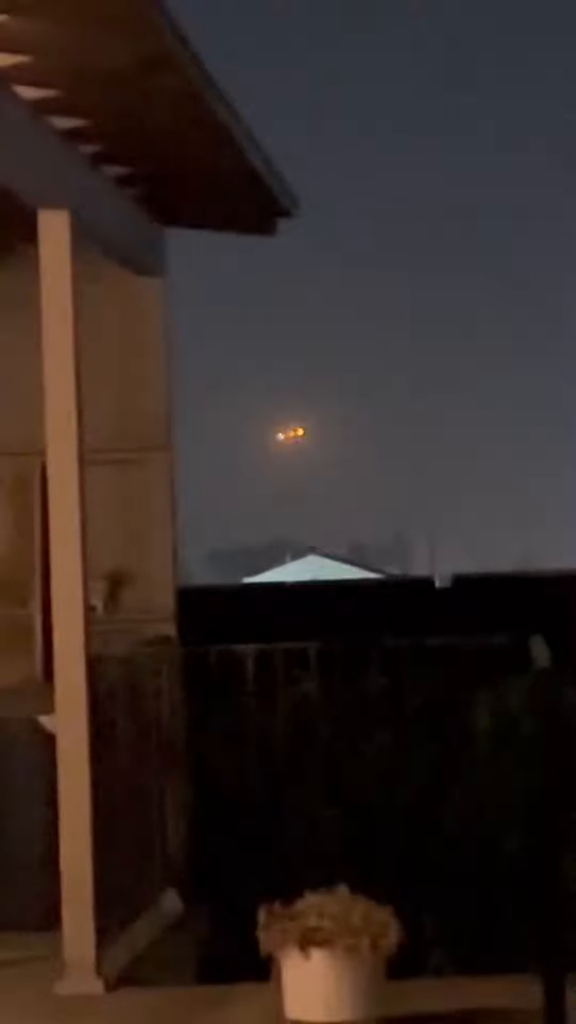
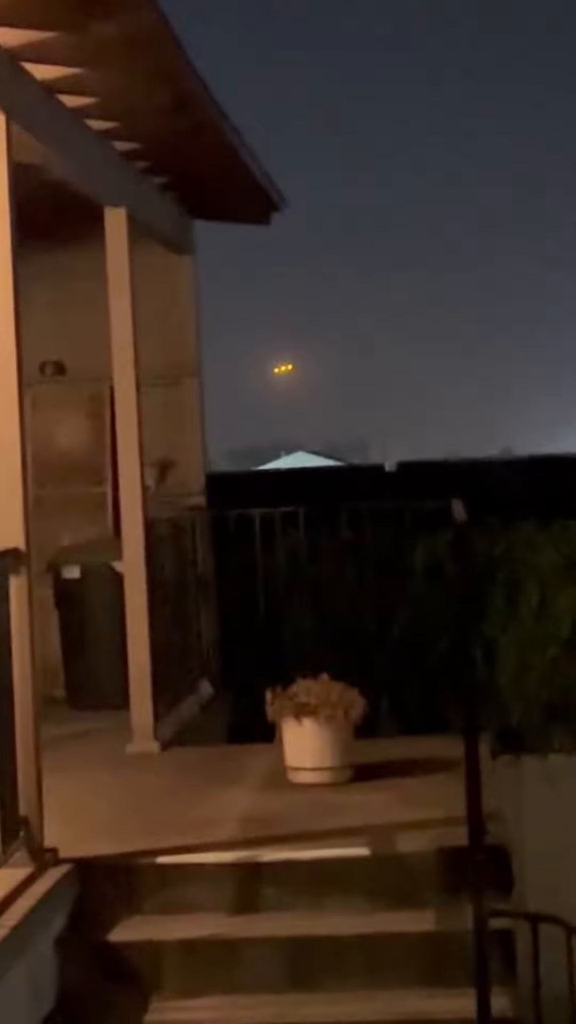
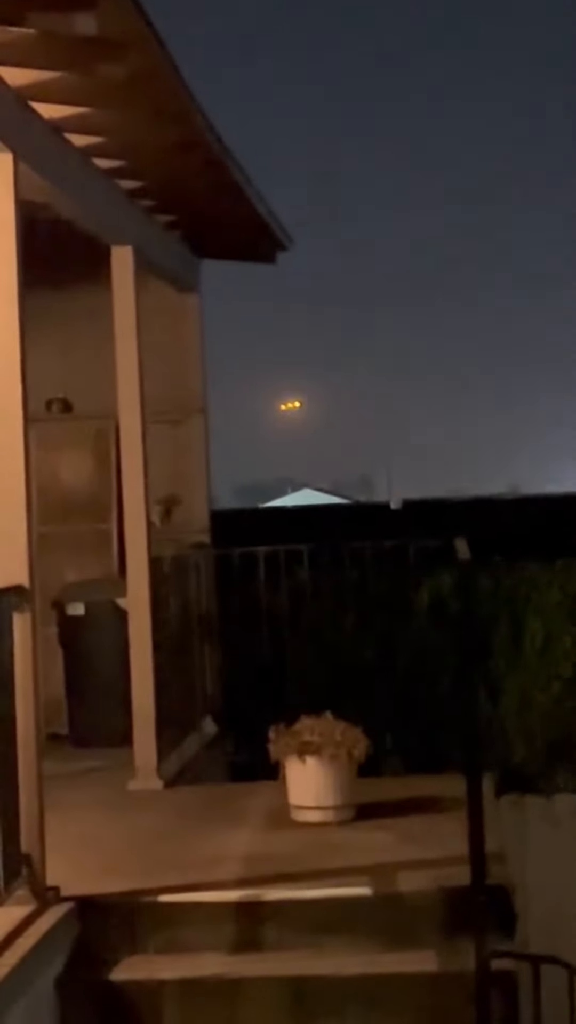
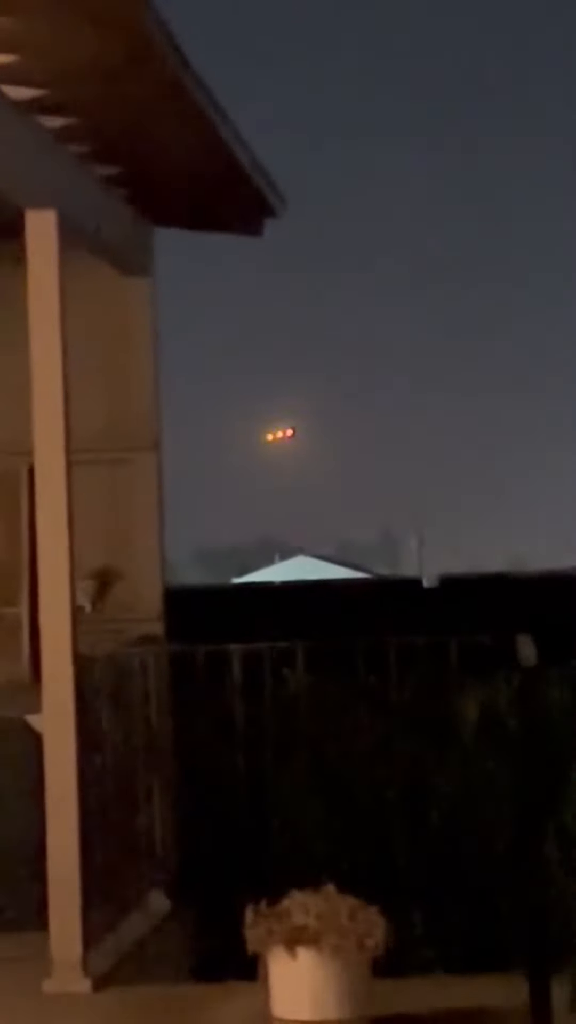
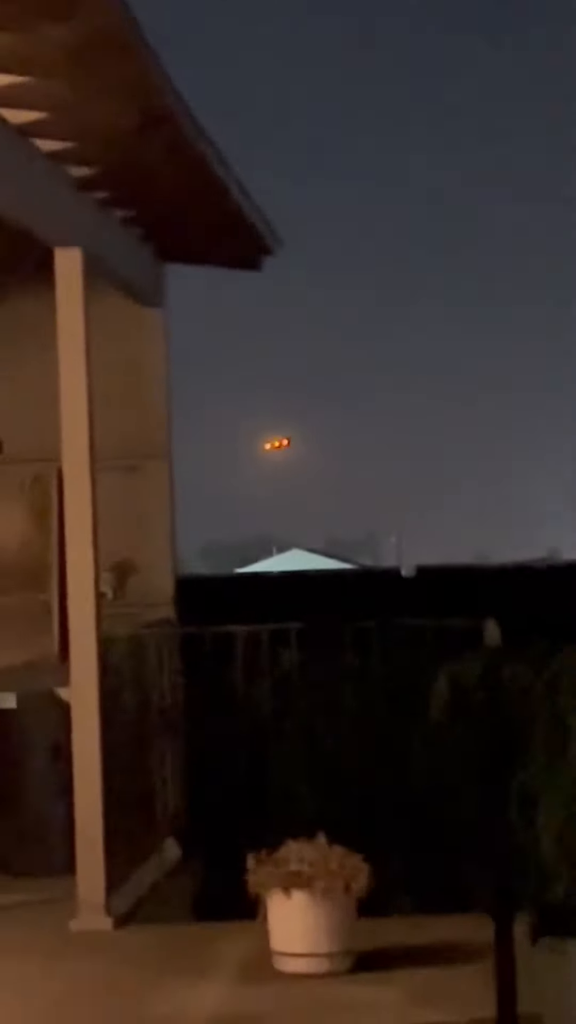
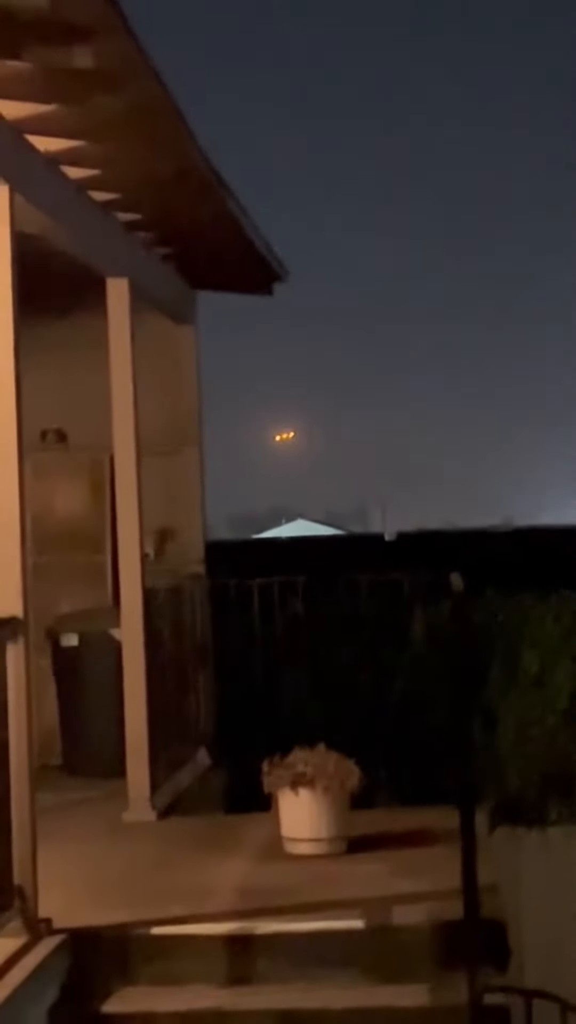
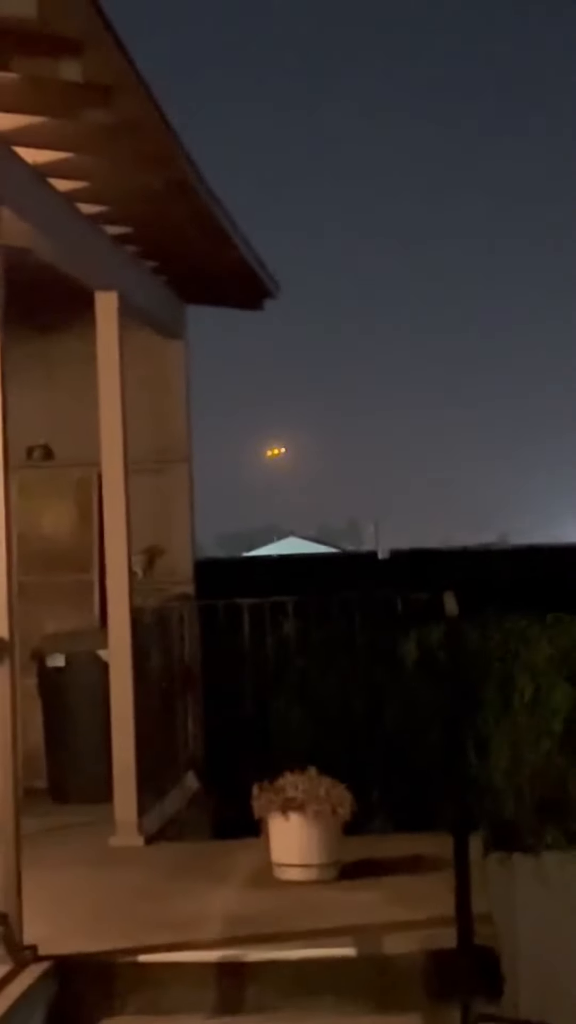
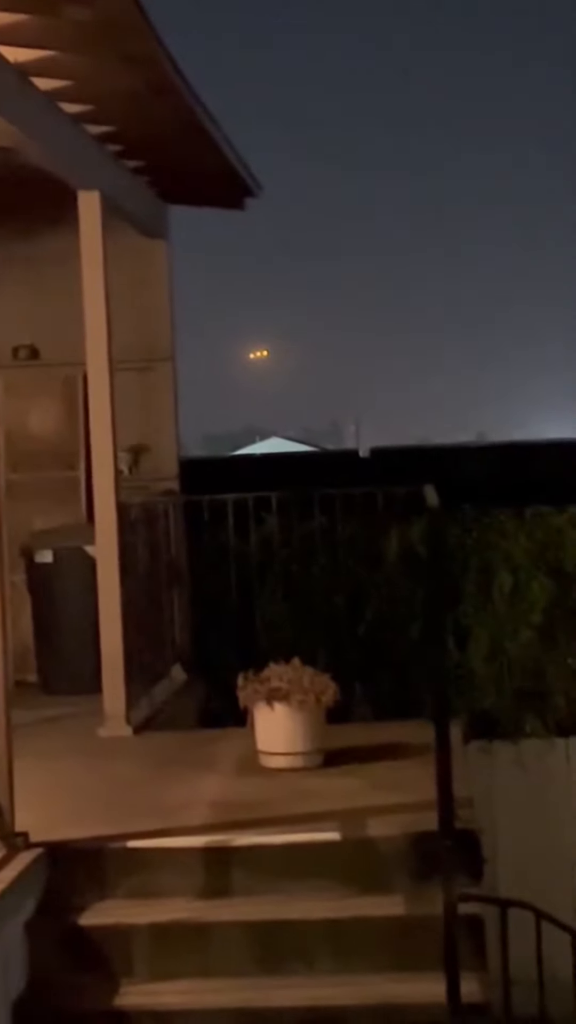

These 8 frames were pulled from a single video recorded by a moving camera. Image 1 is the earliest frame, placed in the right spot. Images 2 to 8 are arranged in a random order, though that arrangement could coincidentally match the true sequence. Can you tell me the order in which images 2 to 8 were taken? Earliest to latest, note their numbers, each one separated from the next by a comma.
4, 5, 7, 6, 3, 2, 8
